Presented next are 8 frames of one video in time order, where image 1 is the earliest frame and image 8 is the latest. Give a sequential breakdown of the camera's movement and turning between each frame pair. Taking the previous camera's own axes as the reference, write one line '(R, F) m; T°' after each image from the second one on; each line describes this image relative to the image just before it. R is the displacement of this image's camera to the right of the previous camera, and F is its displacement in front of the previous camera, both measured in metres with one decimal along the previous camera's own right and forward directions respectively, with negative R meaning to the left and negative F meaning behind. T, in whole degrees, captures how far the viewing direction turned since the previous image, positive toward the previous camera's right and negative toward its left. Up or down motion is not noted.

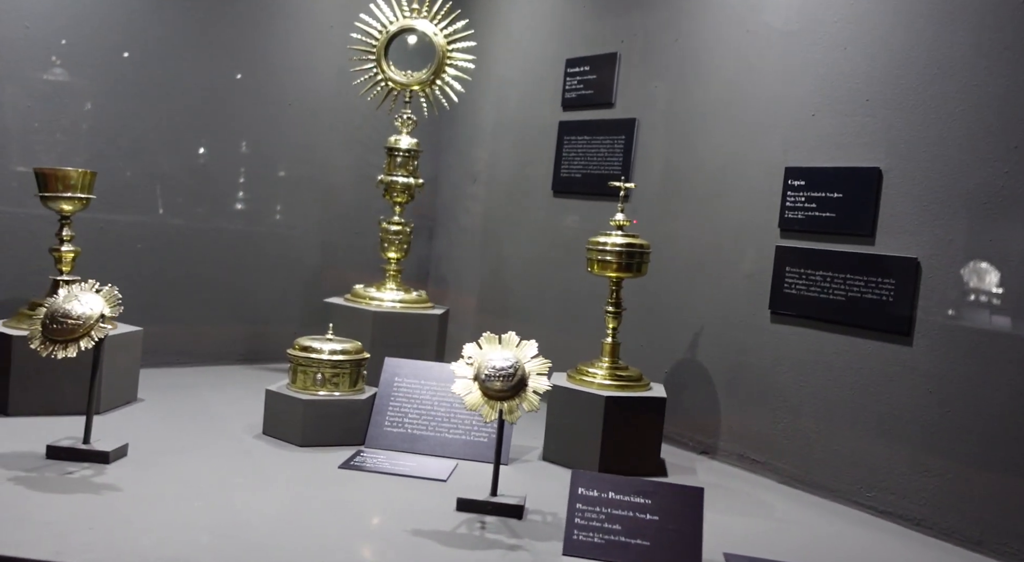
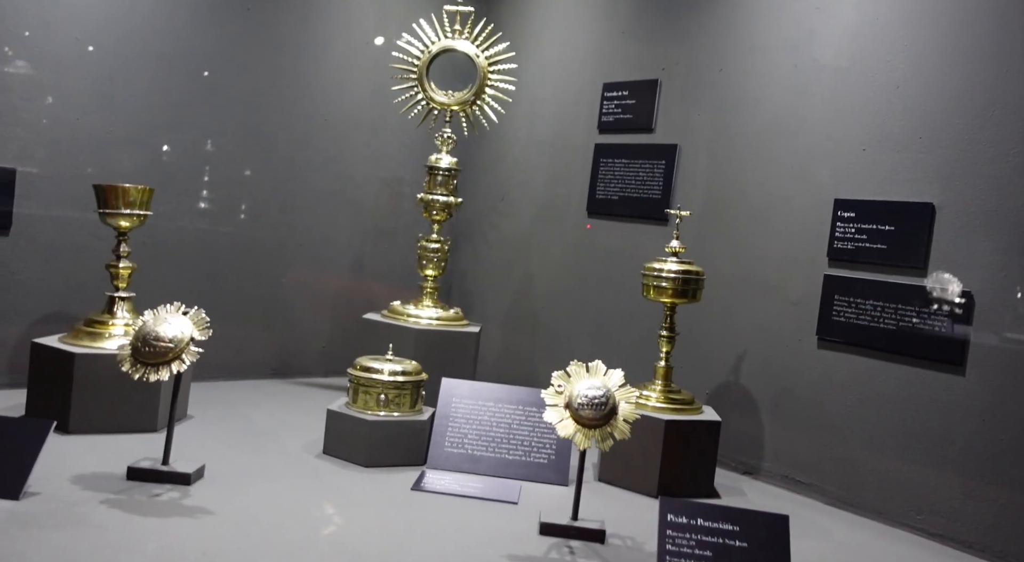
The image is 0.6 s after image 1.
(-0.3, 0.0) m; +2°
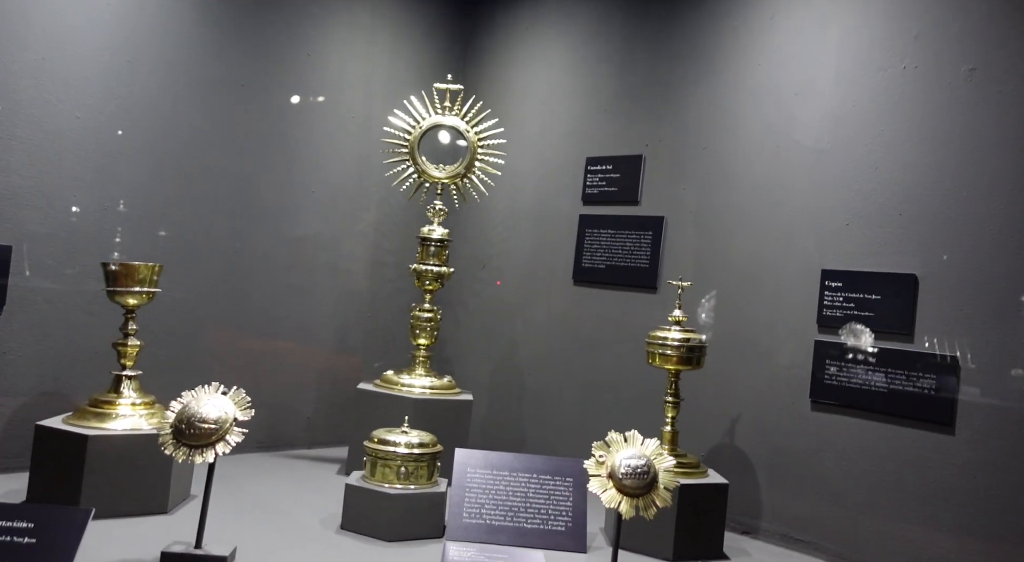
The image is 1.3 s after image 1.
(-0.3, -0.1) m; +5°
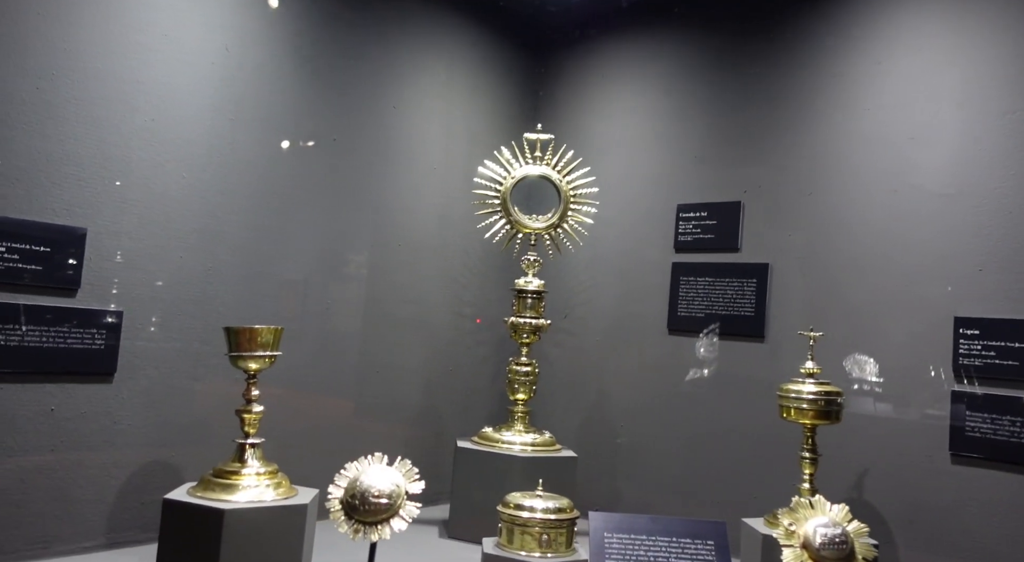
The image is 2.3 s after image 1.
(-0.4, +0.1) m; +1°
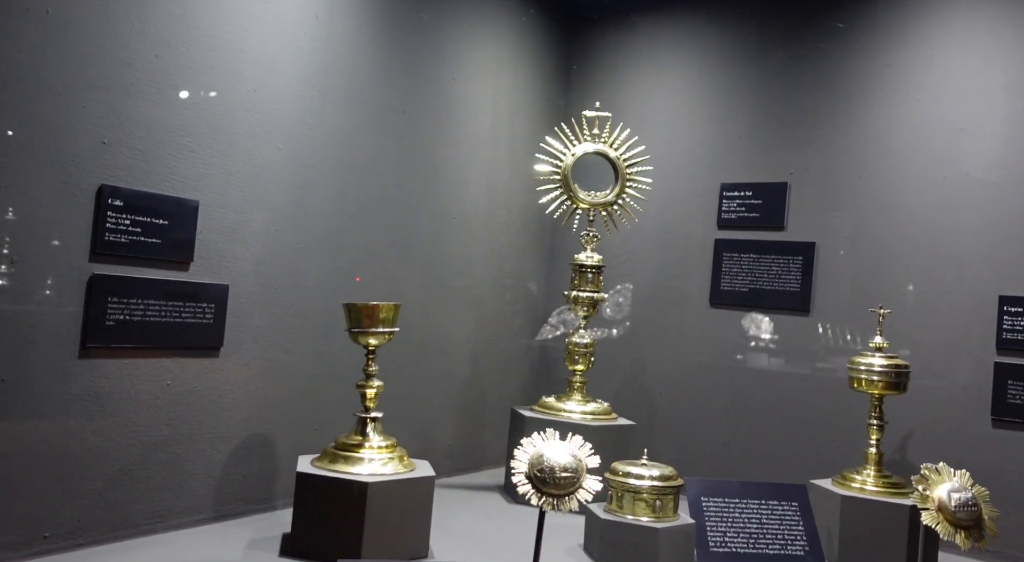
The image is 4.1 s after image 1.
(-0.7, -0.1) m; +7°
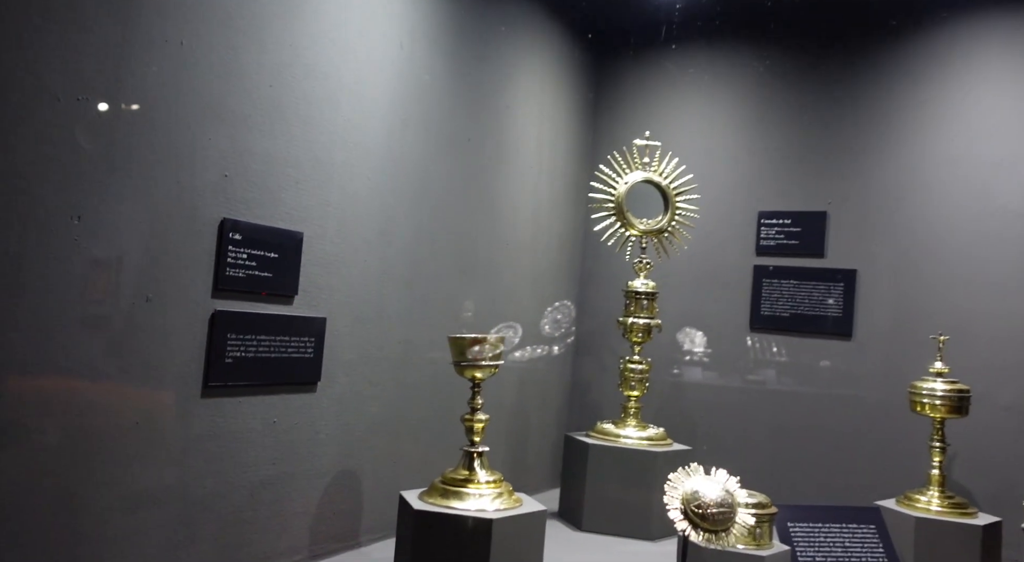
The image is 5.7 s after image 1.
(-0.6, 0.0) m; +5°
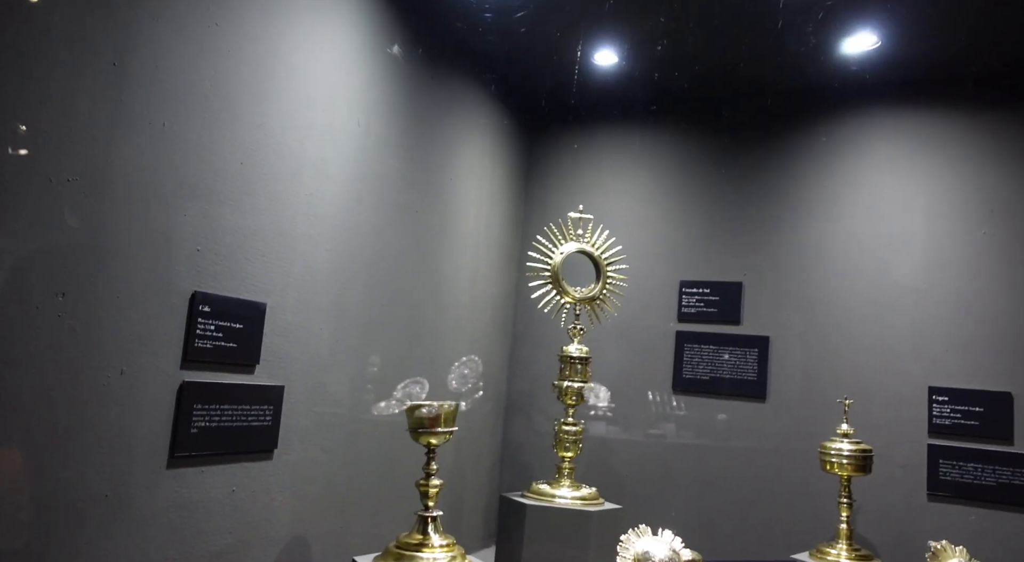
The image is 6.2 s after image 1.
(-0.2, -0.1) m; +7°
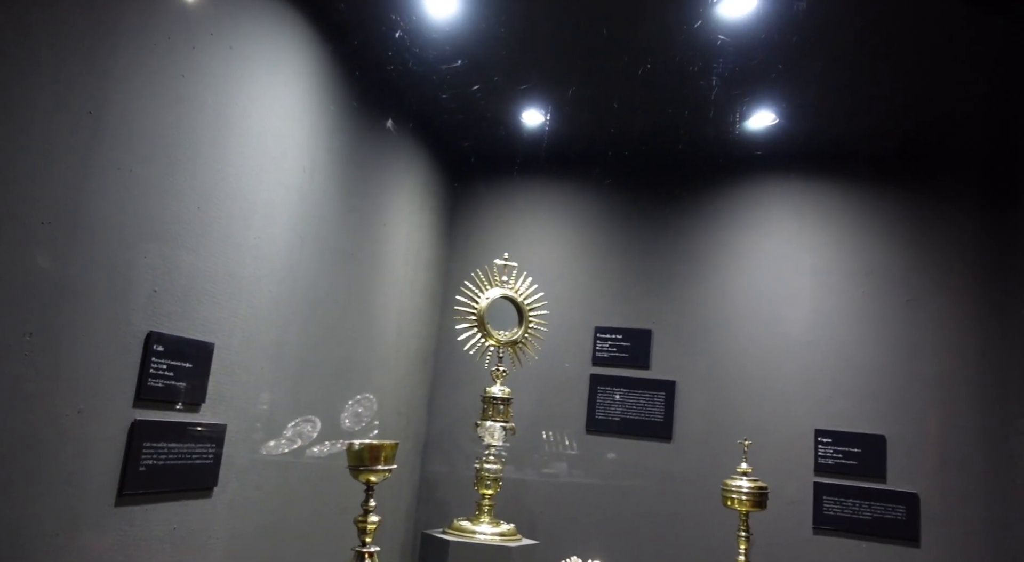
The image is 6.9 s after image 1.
(-0.2, -0.2) m; +7°
